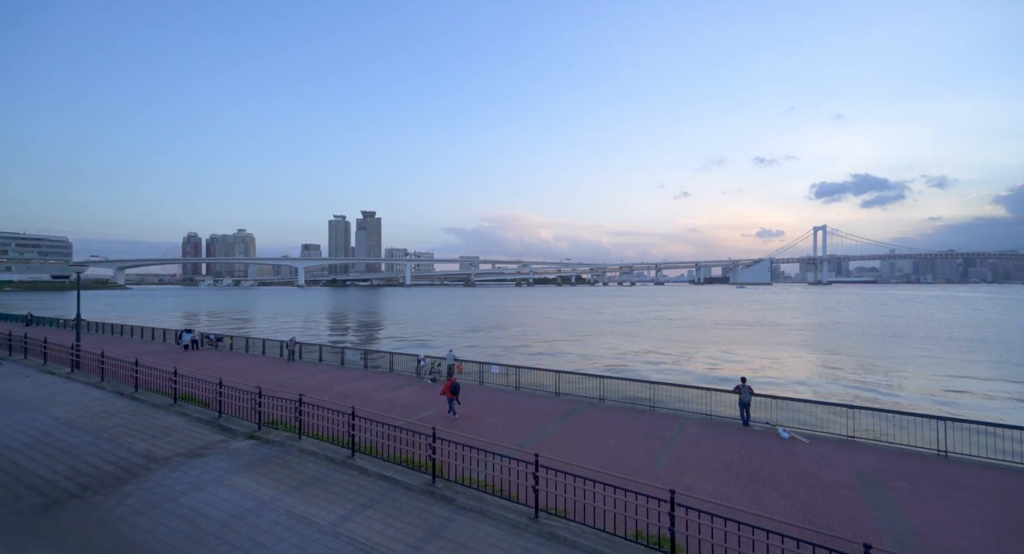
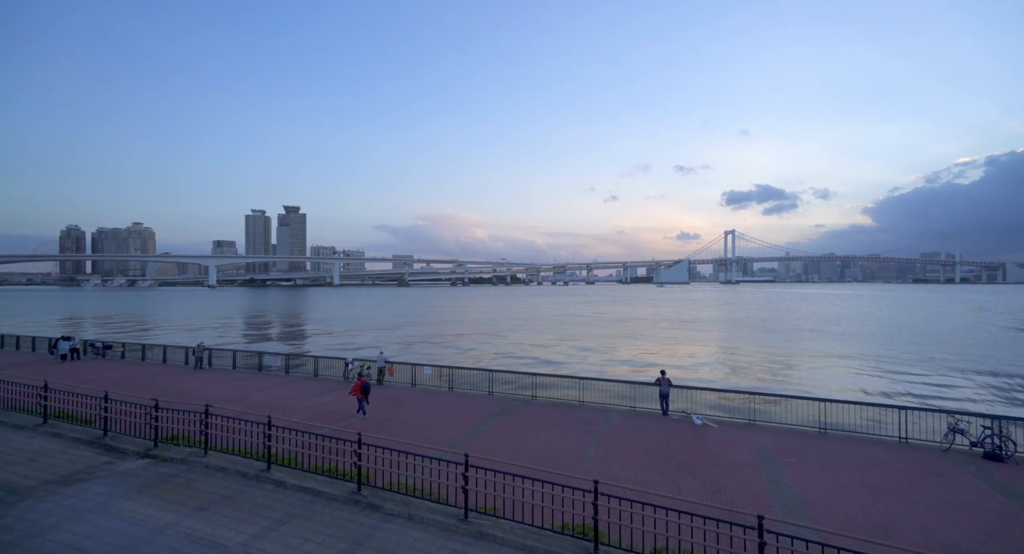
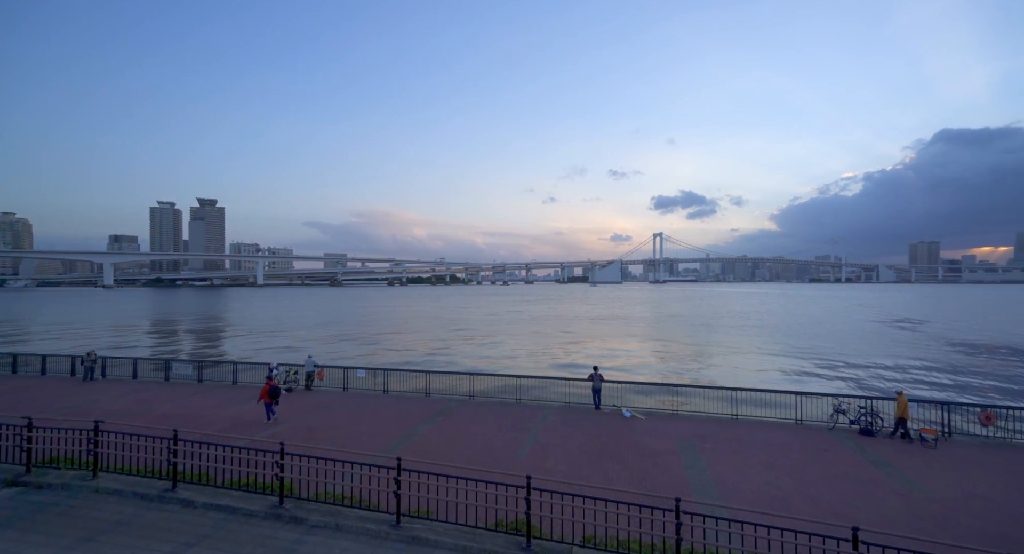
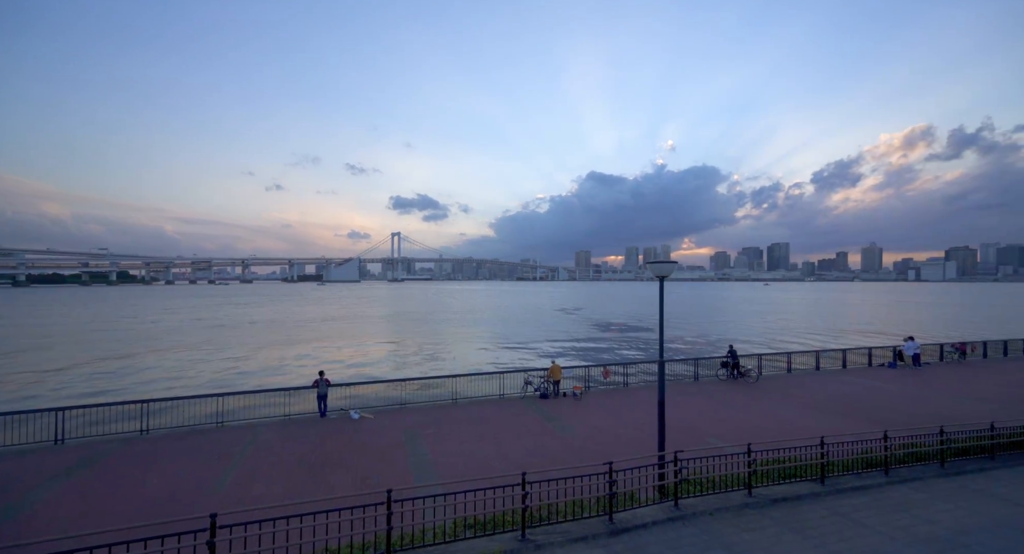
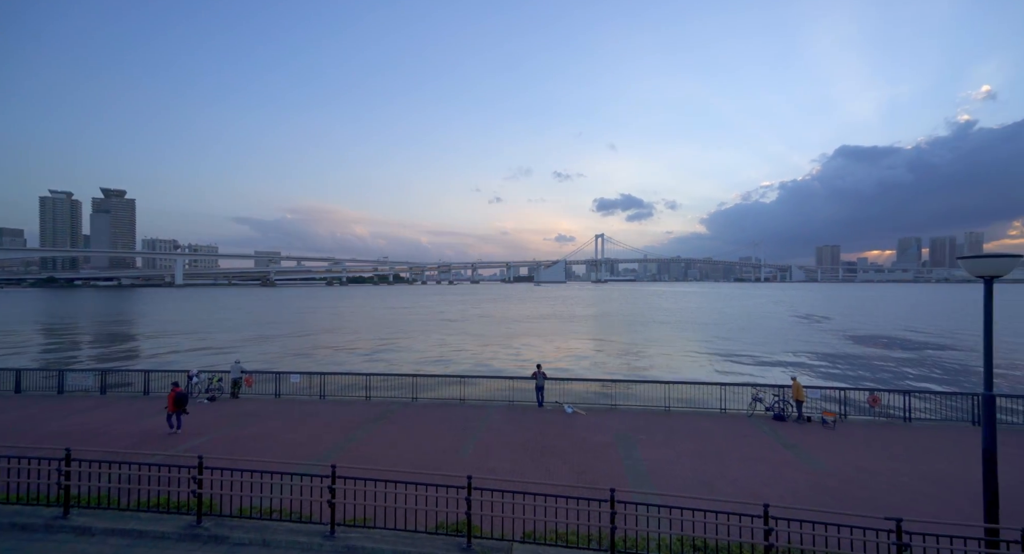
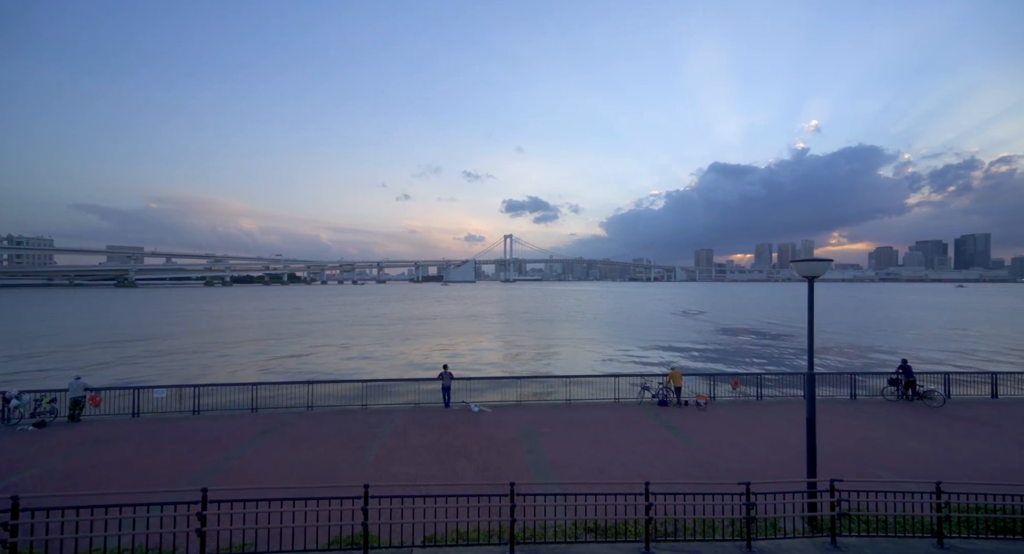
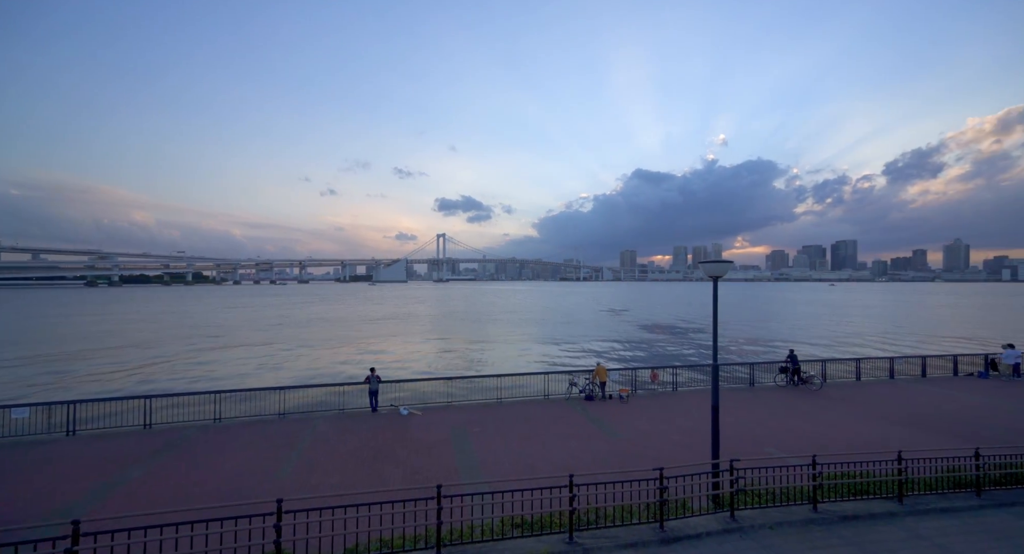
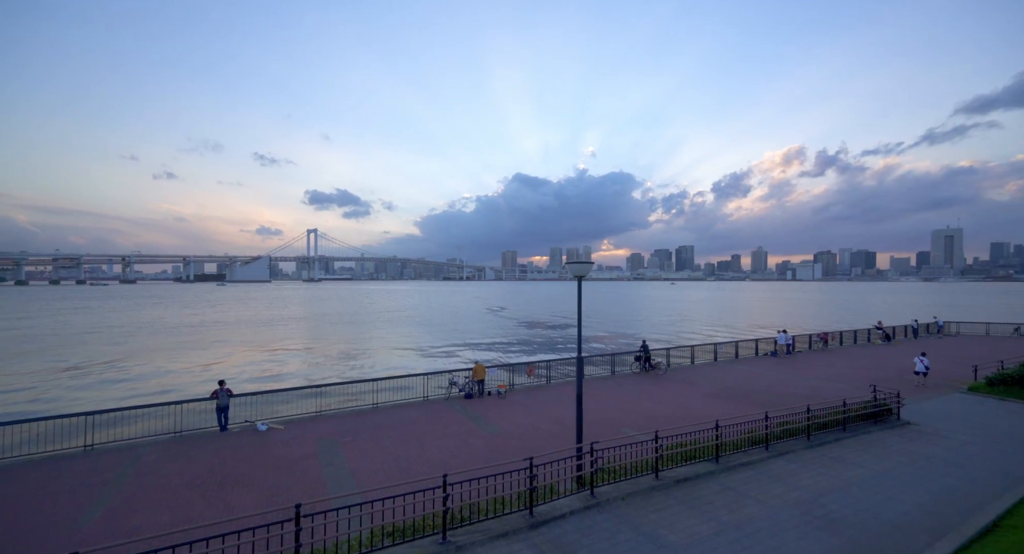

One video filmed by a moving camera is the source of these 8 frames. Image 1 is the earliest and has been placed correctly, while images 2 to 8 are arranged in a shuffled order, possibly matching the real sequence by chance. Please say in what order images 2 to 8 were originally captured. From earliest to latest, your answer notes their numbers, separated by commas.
2, 3, 5, 6, 7, 4, 8
